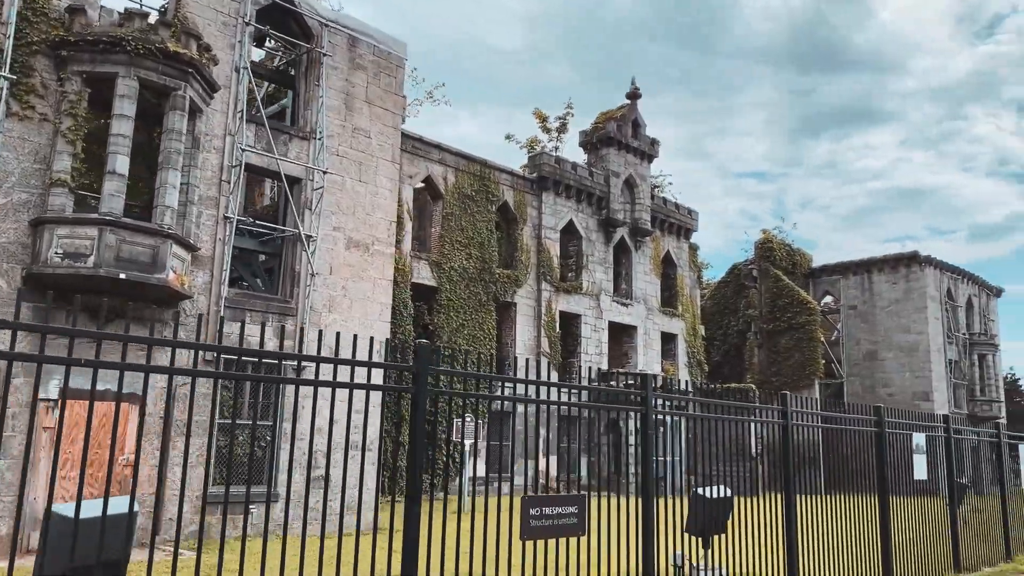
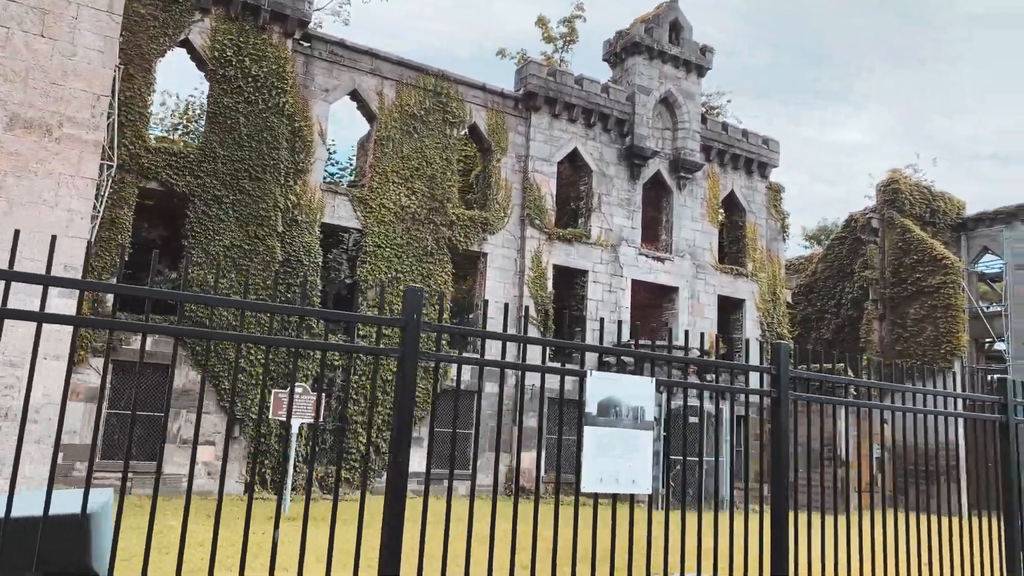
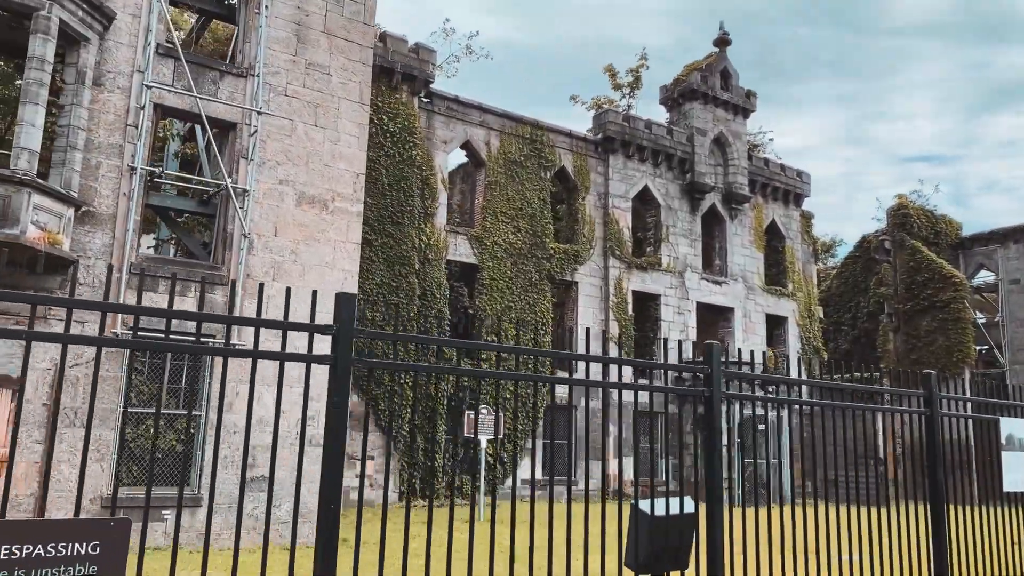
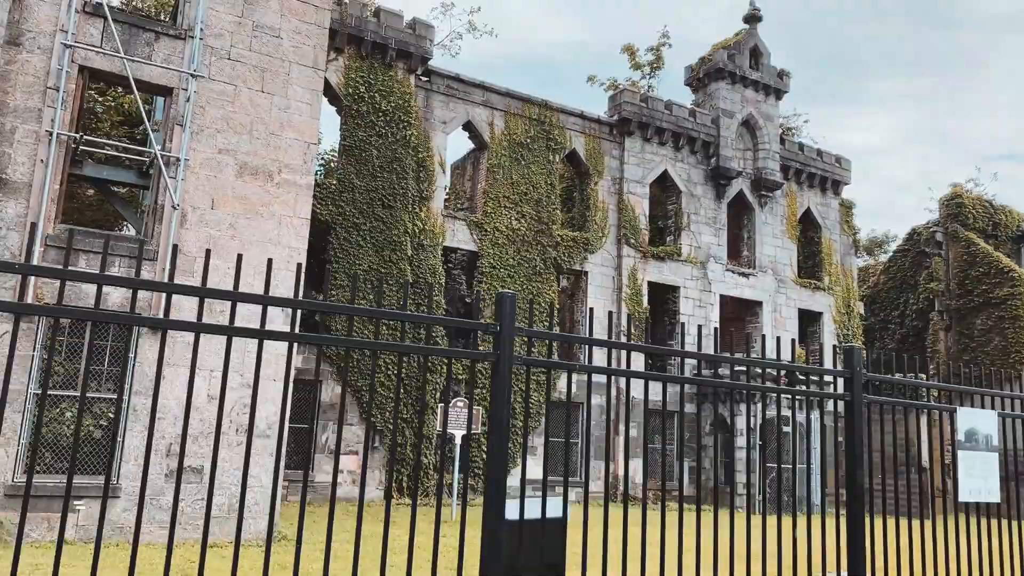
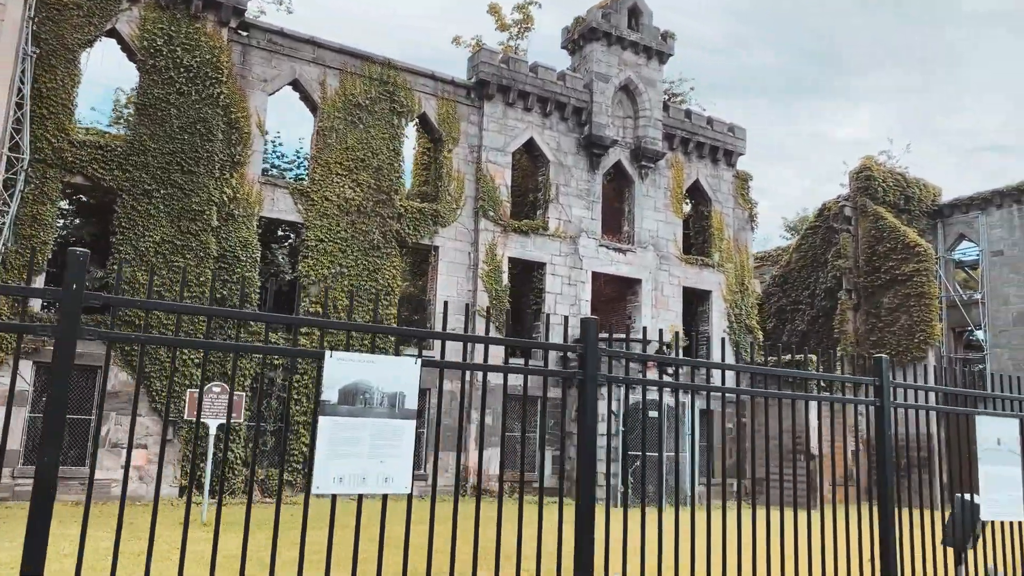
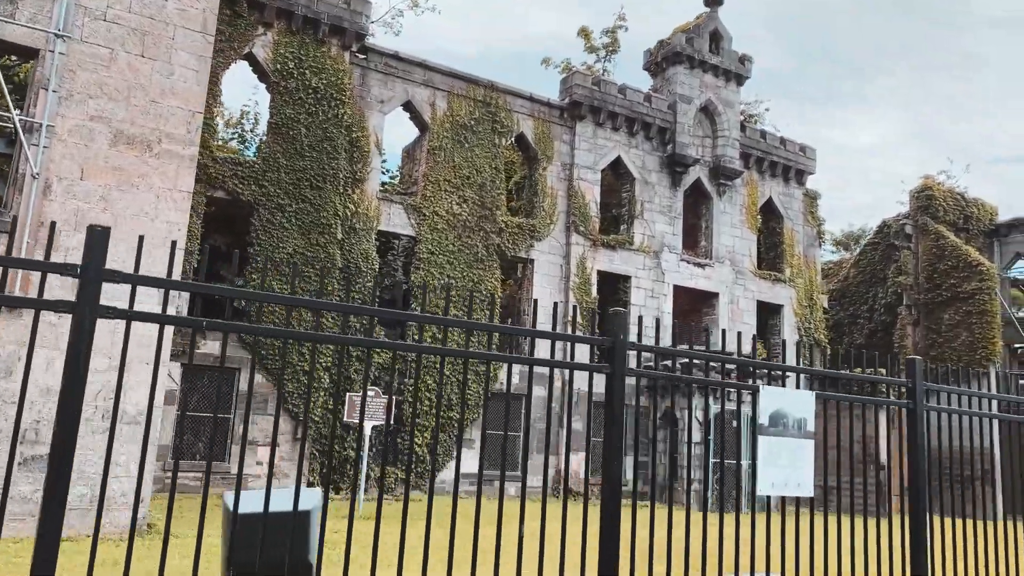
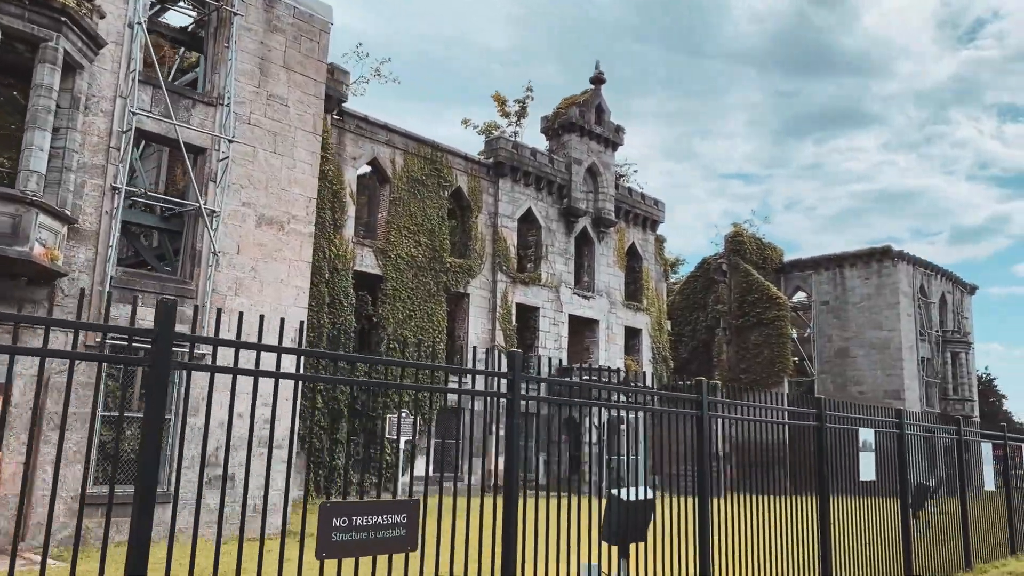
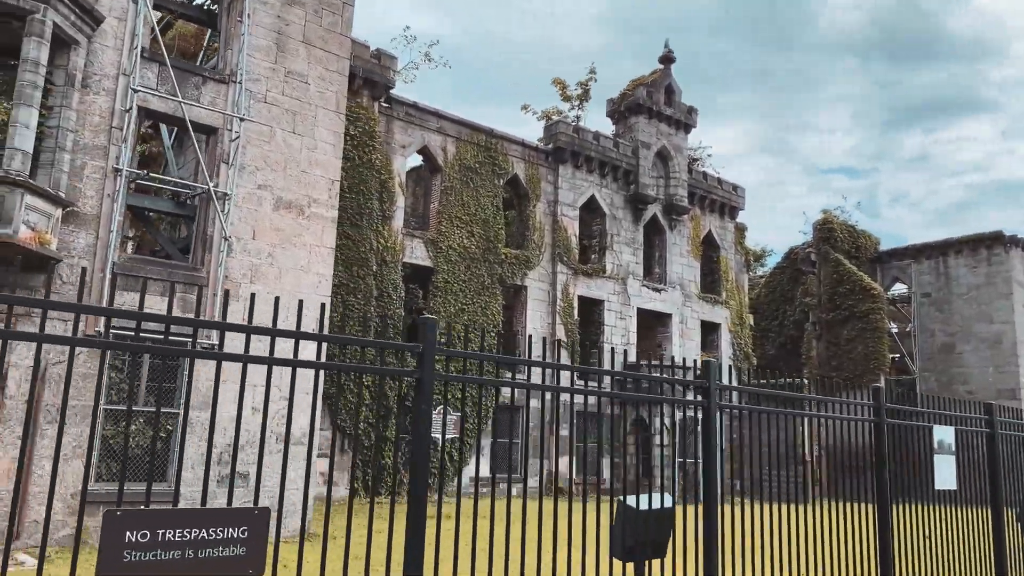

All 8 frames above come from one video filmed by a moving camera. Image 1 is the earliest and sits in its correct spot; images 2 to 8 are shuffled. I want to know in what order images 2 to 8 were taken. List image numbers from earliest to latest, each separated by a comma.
7, 8, 3, 4, 6, 2, 5
